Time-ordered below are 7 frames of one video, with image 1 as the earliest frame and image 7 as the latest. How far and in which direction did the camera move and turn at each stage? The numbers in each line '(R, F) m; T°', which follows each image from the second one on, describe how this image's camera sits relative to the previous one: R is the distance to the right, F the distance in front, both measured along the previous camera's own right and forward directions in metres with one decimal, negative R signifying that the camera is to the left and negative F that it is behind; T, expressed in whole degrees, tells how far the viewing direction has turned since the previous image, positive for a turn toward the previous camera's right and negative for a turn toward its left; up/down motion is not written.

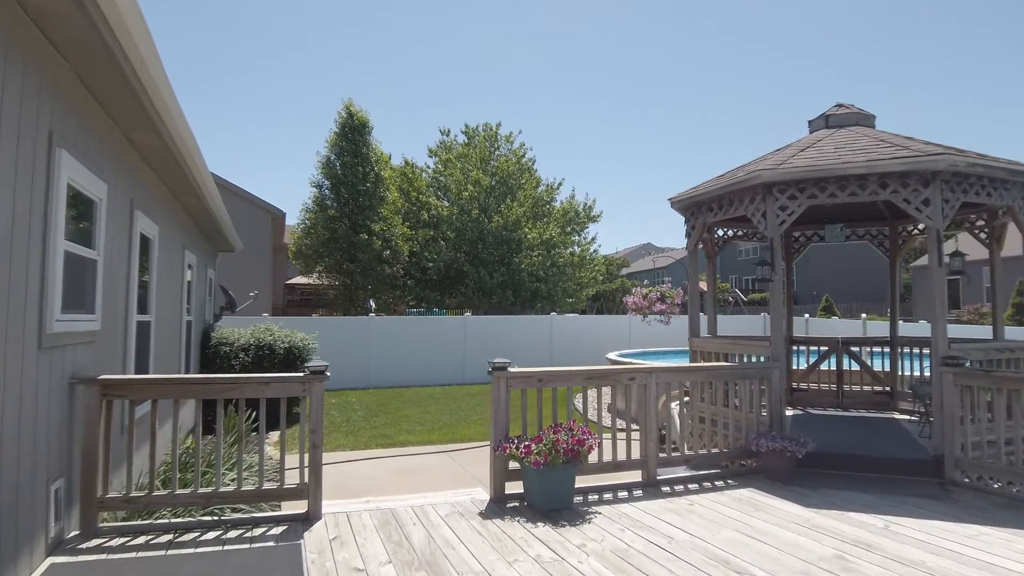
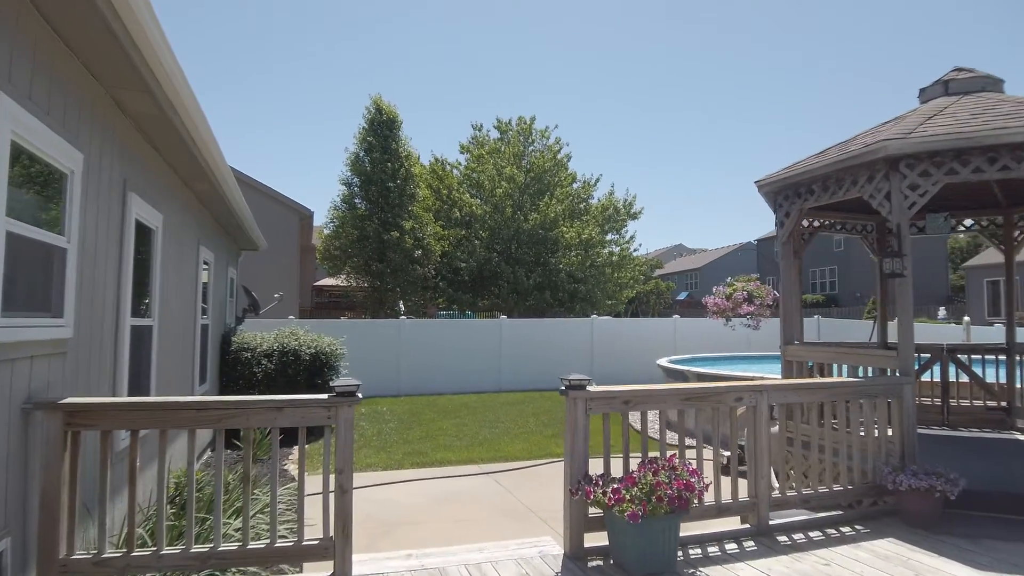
(-0.3, +0.9) m; -2°
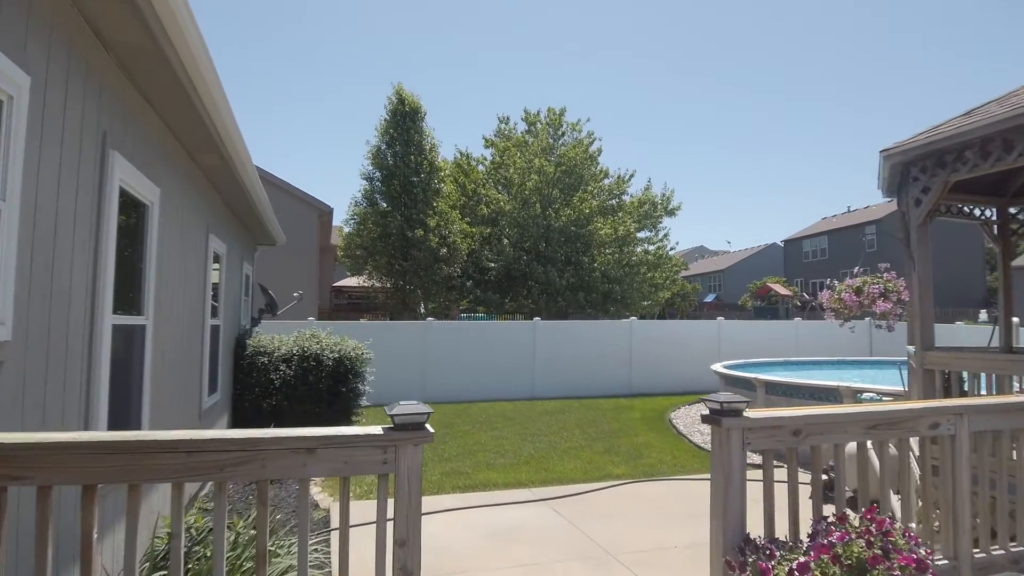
(-0.4, +1.0) m; -1°
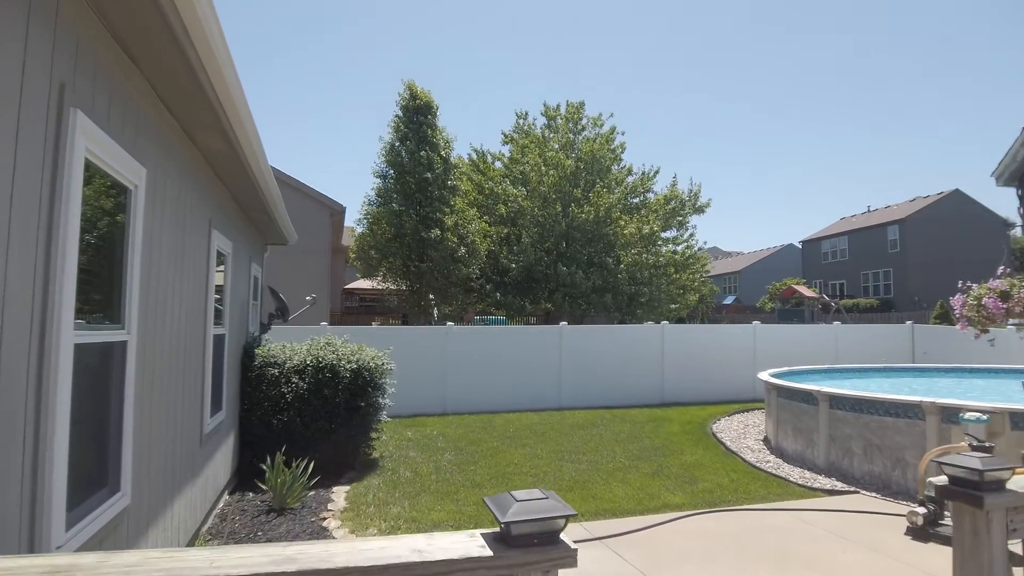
(-0.3, +0.8) m; -1°
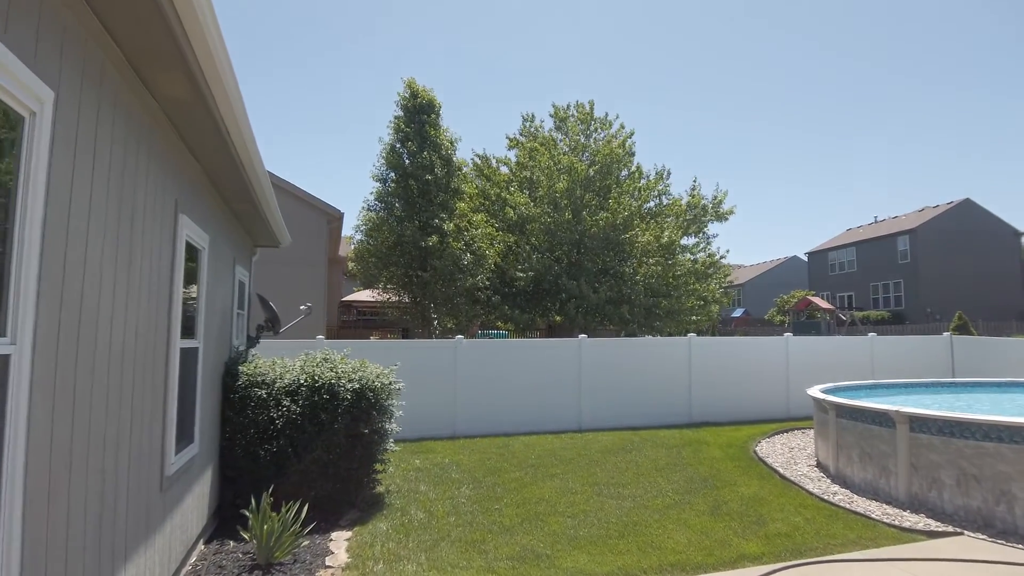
(-0.3, +1.1) m; 0°
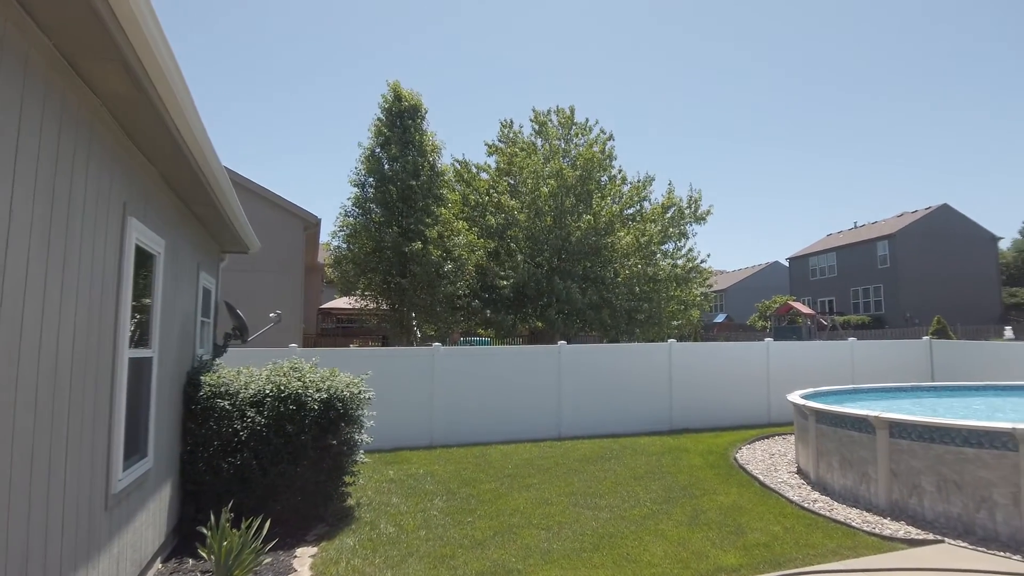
(+0.1, +0.2) m; +1°
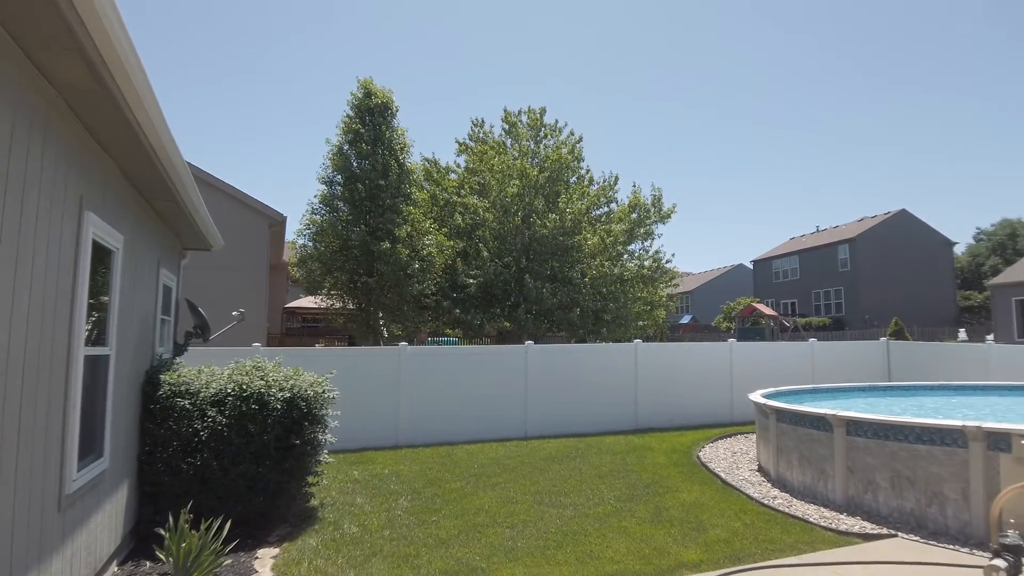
(0.0, 0.0) m; +3°
